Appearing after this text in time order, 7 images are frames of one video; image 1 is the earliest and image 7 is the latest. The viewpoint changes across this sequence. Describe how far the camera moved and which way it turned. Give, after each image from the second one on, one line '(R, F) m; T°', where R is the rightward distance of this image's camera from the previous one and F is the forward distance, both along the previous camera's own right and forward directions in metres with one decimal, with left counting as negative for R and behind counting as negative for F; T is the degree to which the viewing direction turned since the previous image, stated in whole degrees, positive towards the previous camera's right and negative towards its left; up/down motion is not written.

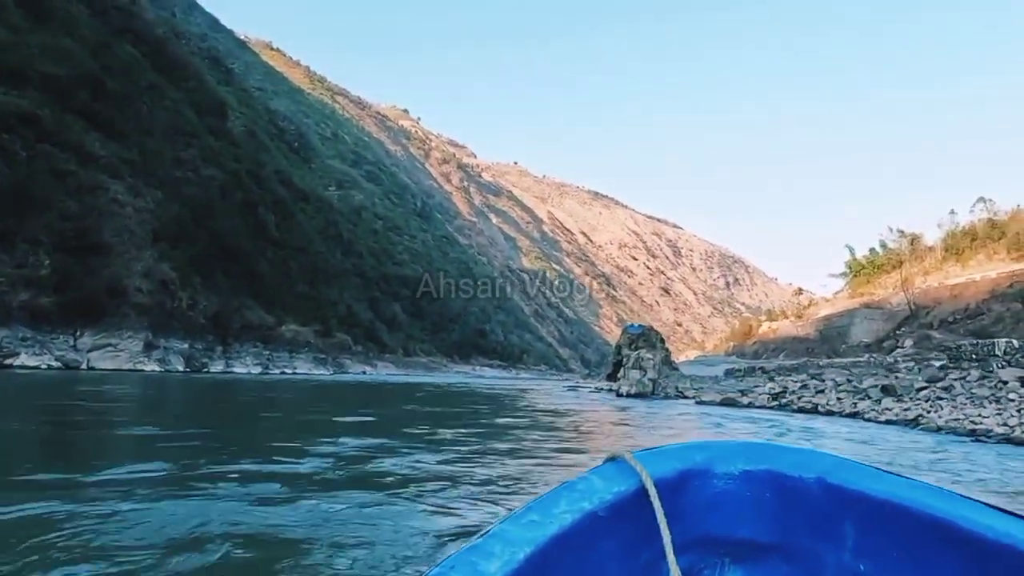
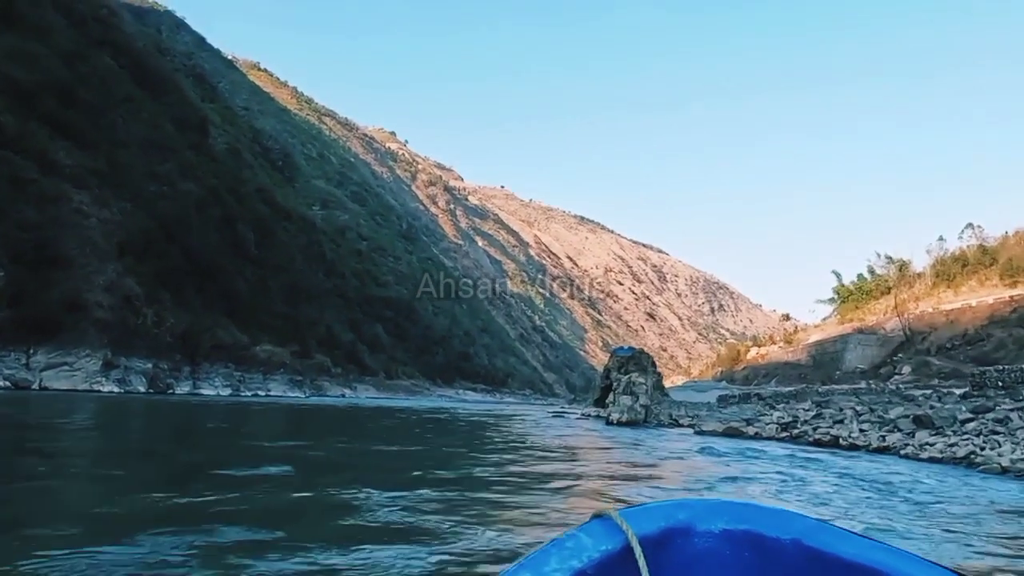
(+0.1, +1.3) m; +1°
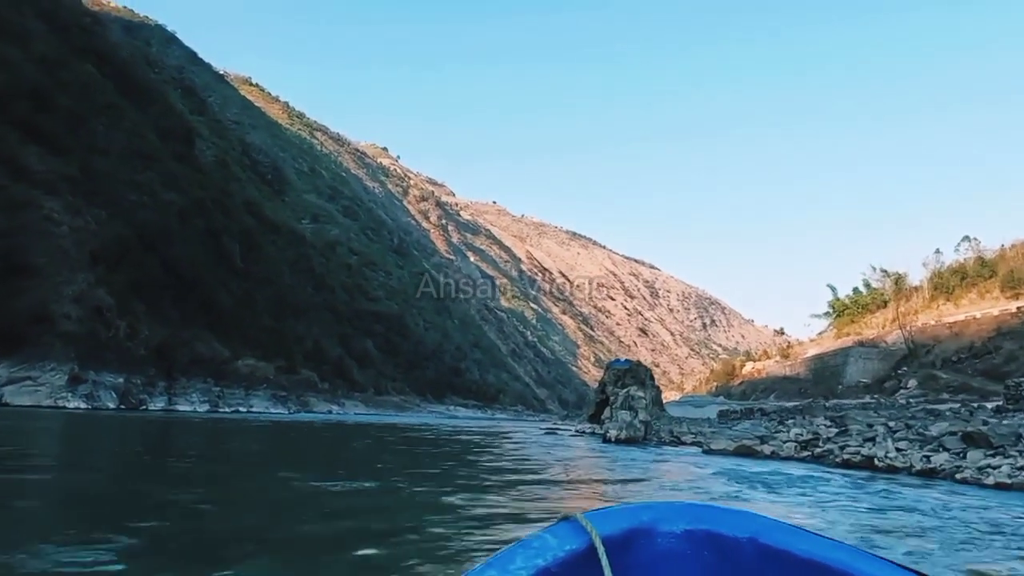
(+0.1, +1.2) m; +1°
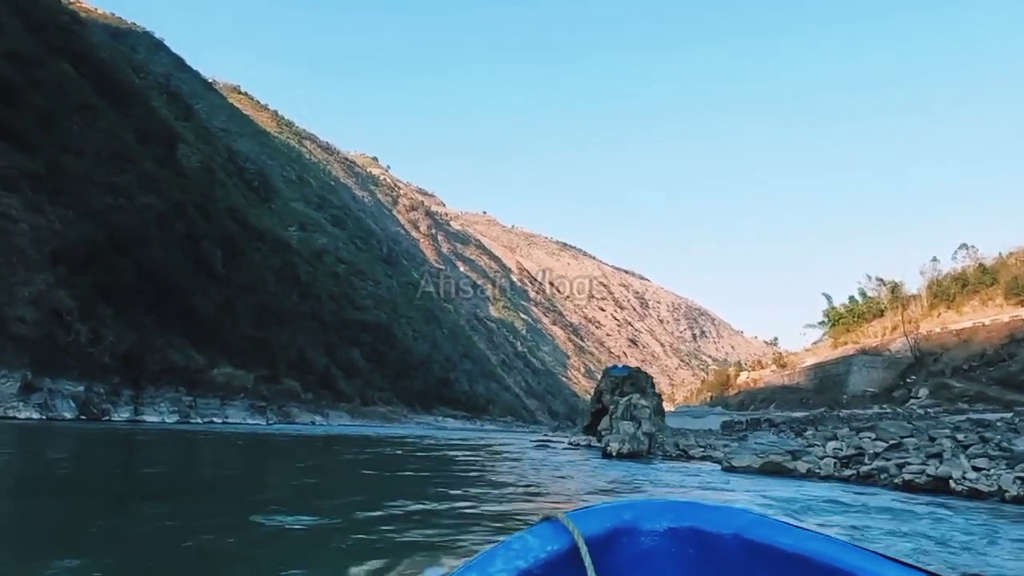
(0.0, +1.6) m; +1°
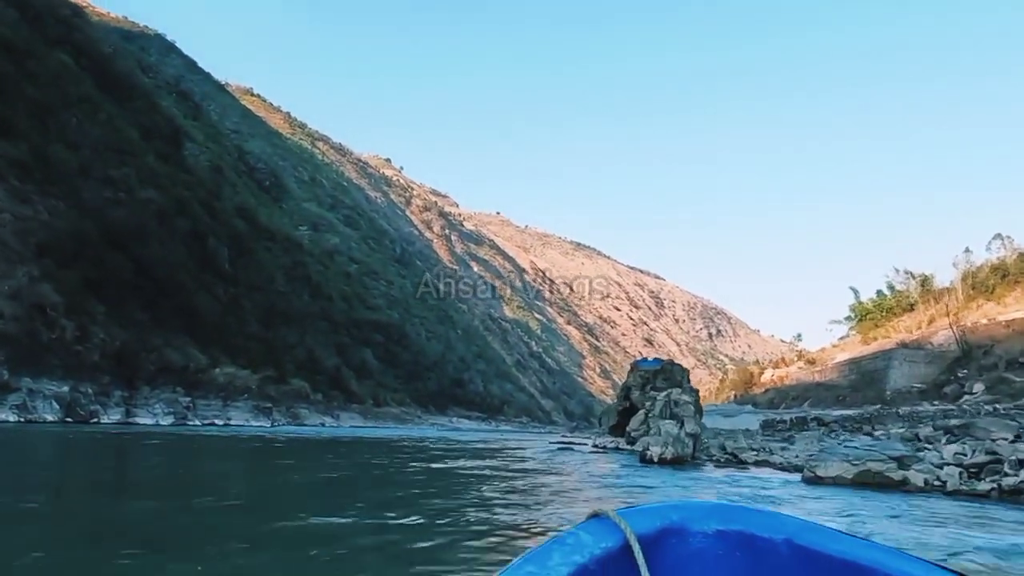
(-0.1, +2.0) m; -1°
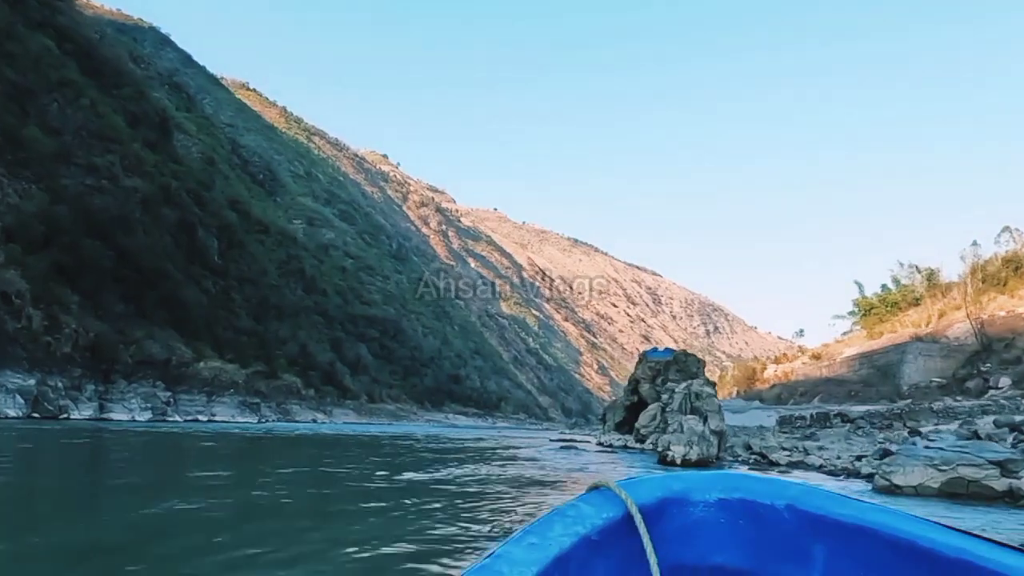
(0.0, +1.5) m; 0°
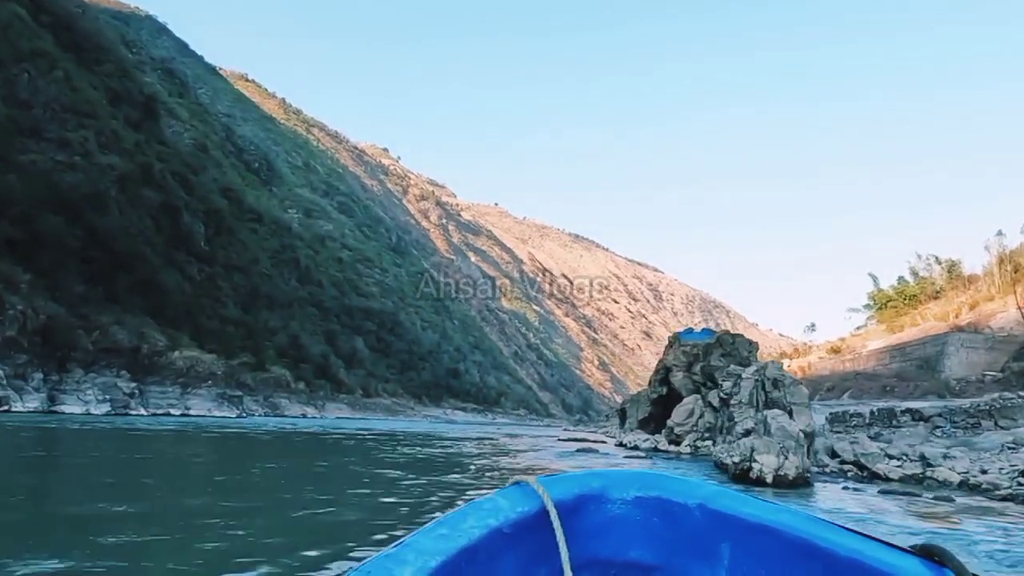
(0.0, +2.8) m; 0°
